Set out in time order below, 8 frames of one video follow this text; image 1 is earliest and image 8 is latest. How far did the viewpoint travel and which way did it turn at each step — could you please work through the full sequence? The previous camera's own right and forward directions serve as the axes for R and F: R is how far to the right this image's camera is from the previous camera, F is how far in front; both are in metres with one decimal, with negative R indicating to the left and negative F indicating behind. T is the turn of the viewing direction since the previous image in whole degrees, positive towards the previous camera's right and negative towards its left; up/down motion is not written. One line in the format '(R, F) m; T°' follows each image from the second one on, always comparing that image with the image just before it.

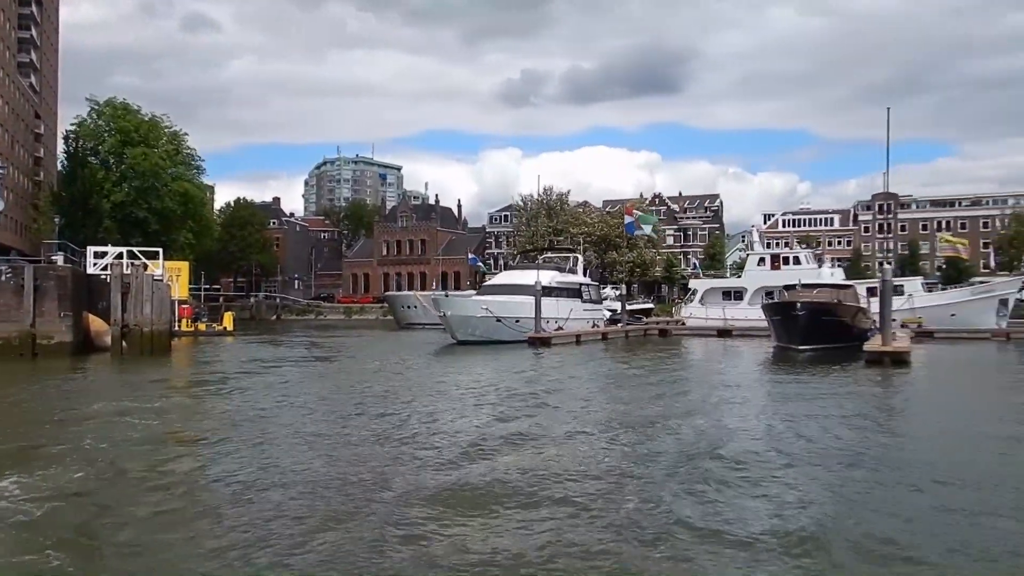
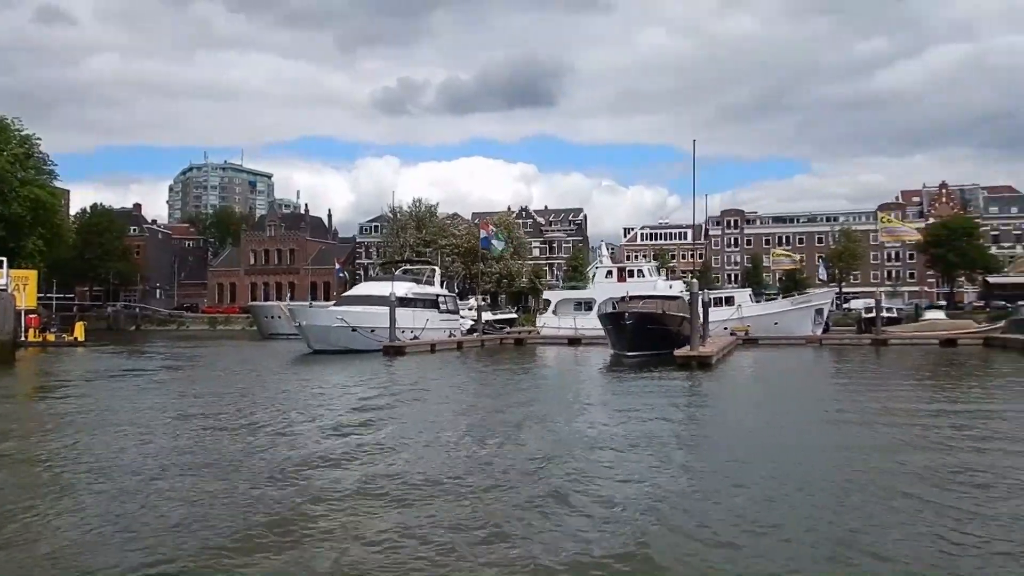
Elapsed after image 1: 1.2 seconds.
(+1.0, -2.0) m; +8°
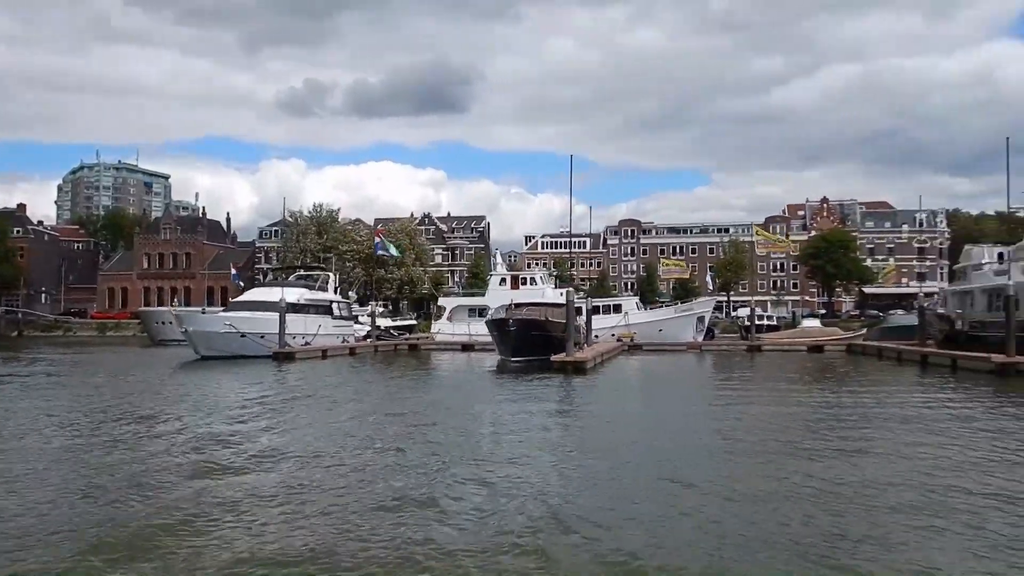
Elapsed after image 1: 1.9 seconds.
(+0.9, -1.0) m; +6°
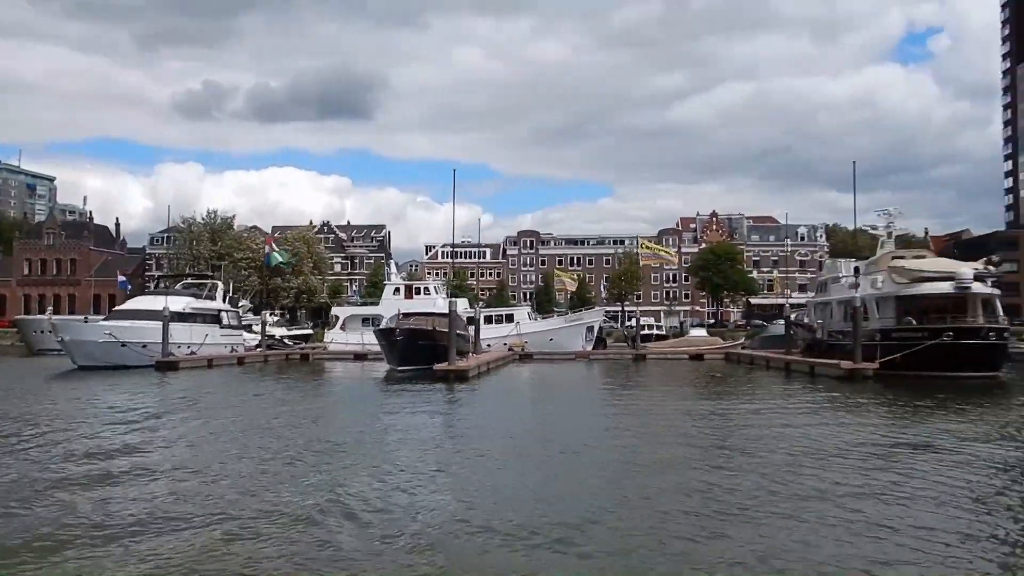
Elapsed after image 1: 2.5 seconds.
(+0.8, -0.8) m; +6°
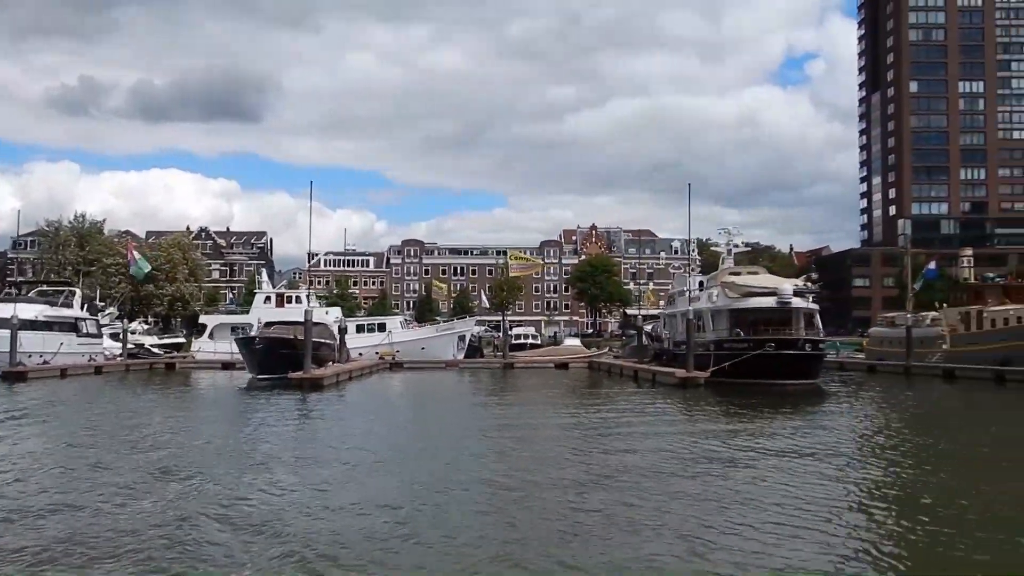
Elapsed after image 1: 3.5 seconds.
(+1.4, -1.1) m; +7°
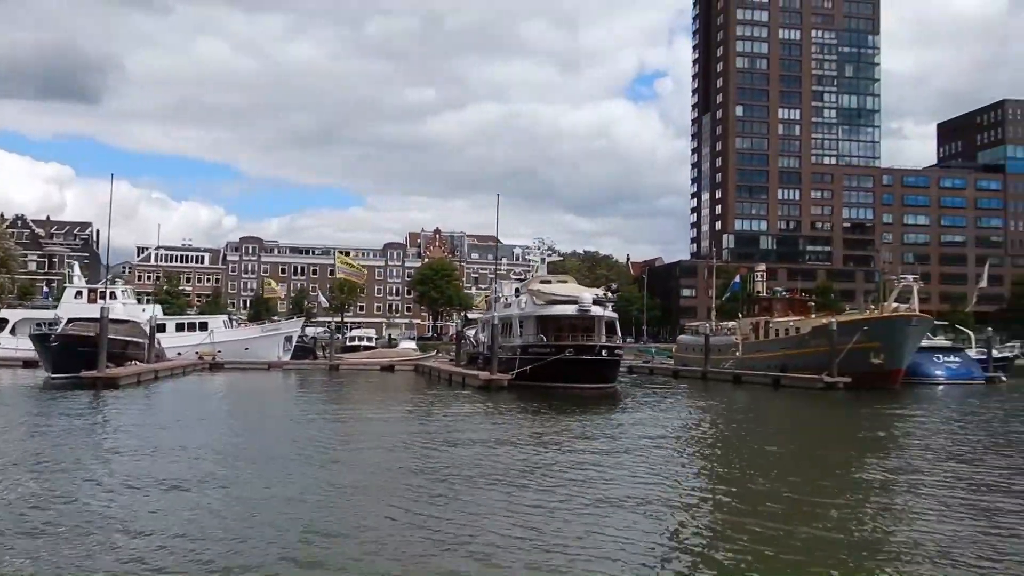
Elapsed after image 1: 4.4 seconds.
(+1.6, -0.8) m; +10°
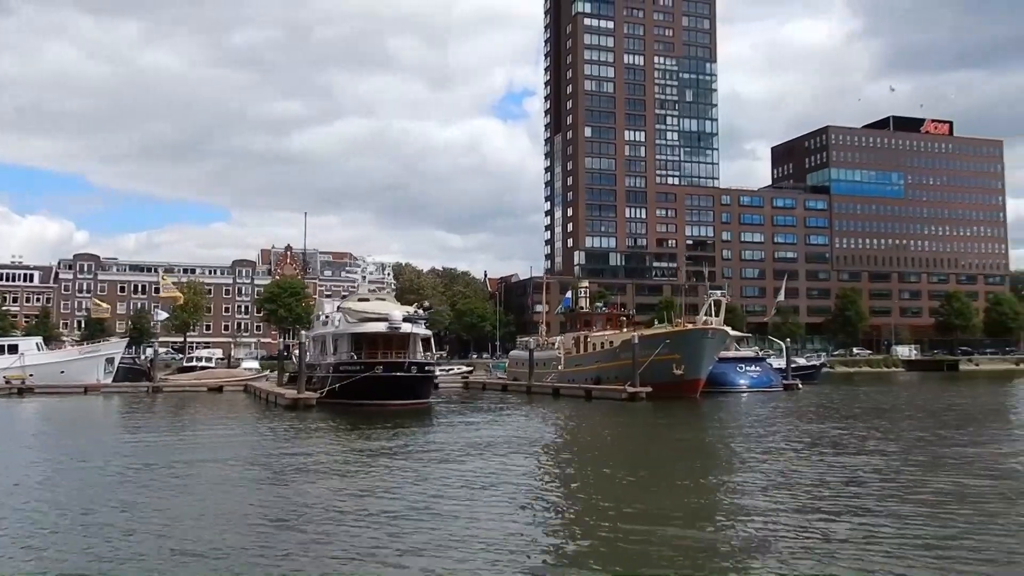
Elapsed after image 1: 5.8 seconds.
(+2.3, -0.6) m; +8°
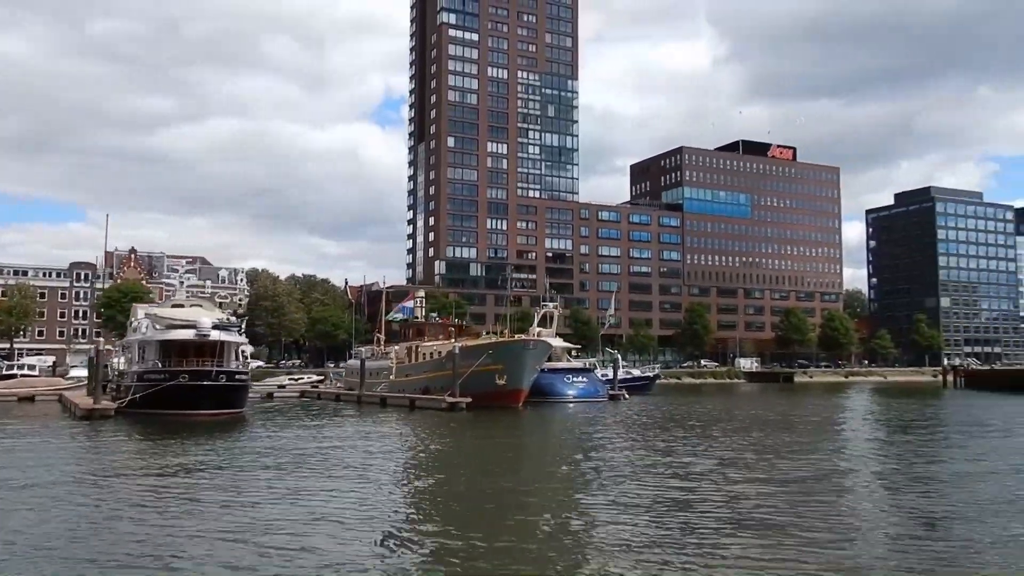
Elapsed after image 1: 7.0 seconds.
(+2.2, -0.1) m; +8°
